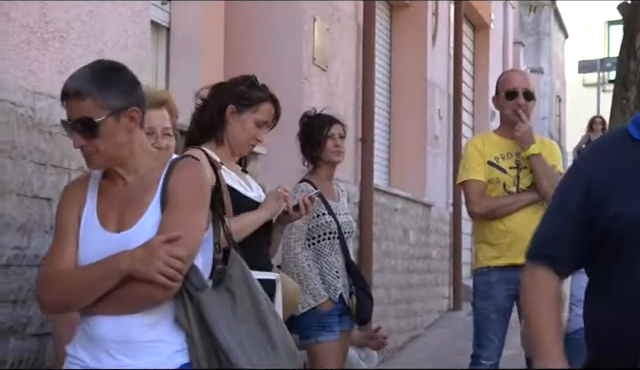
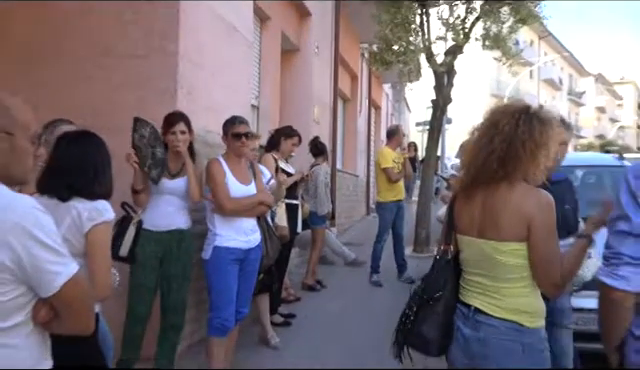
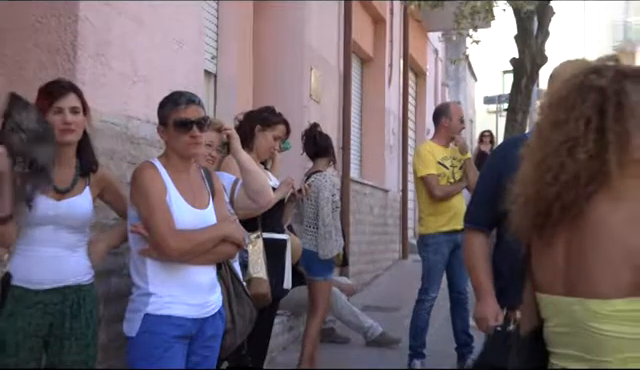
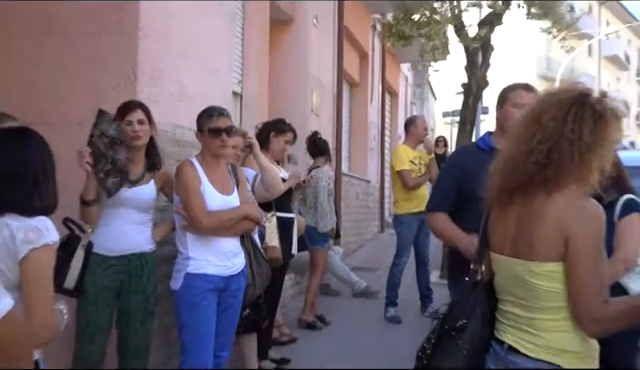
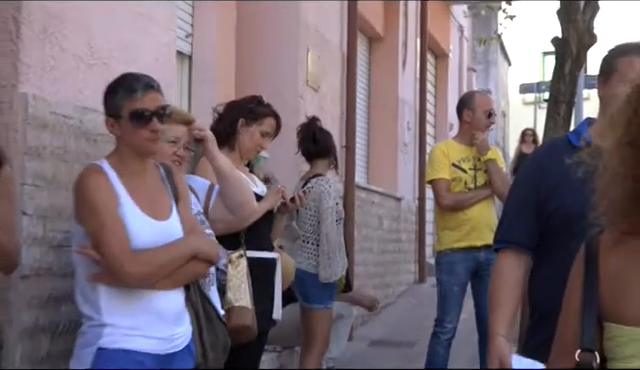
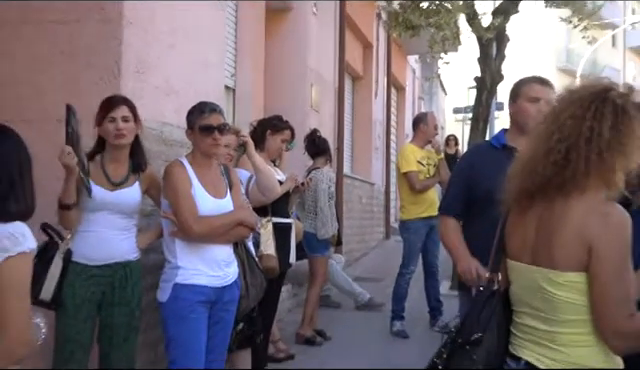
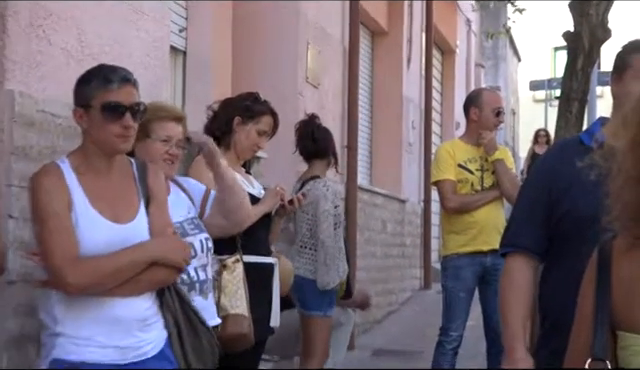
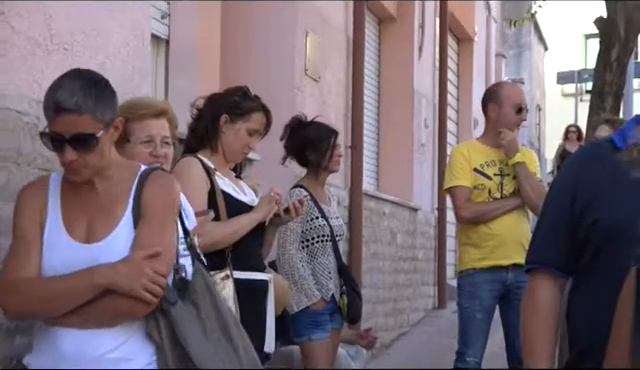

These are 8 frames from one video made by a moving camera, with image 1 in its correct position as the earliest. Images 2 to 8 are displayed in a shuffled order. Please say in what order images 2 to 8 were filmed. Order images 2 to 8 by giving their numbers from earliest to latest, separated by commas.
8, 7, 5, 3, 6, 4, 2
